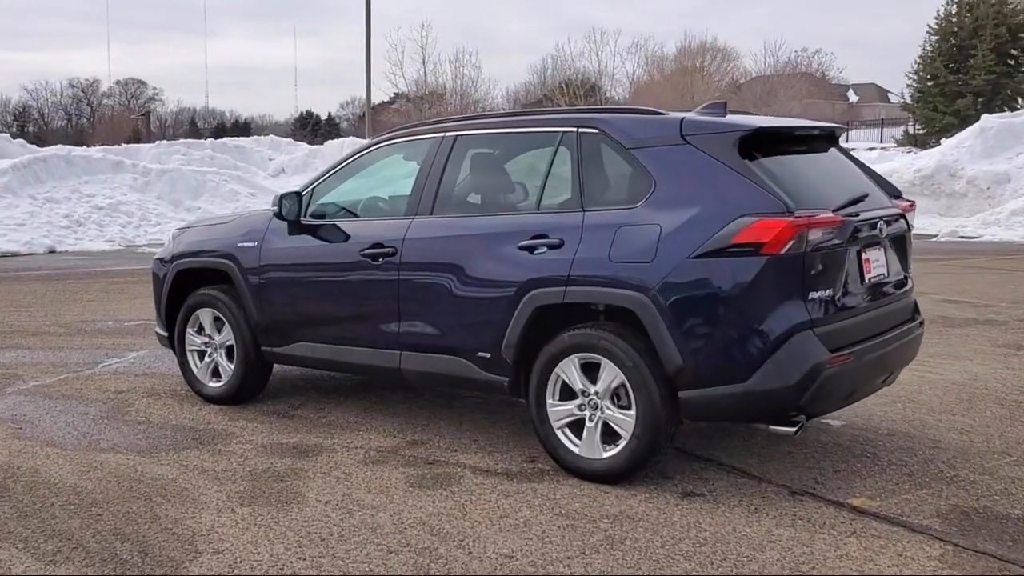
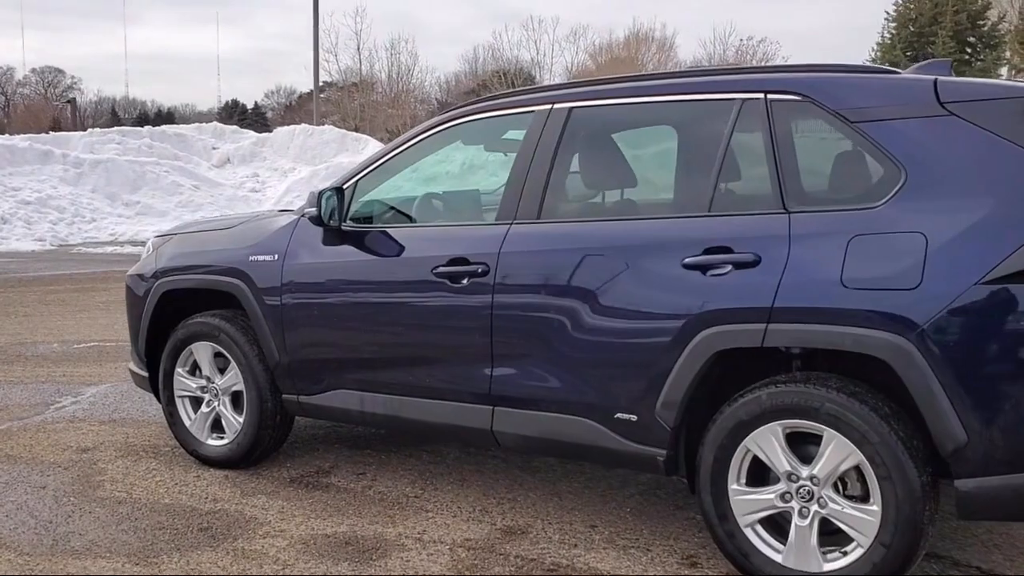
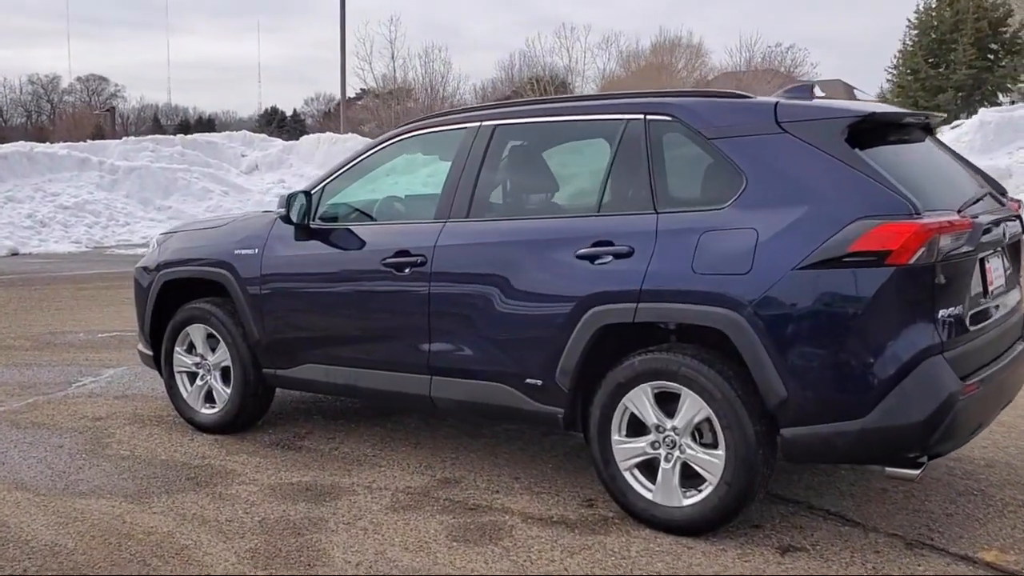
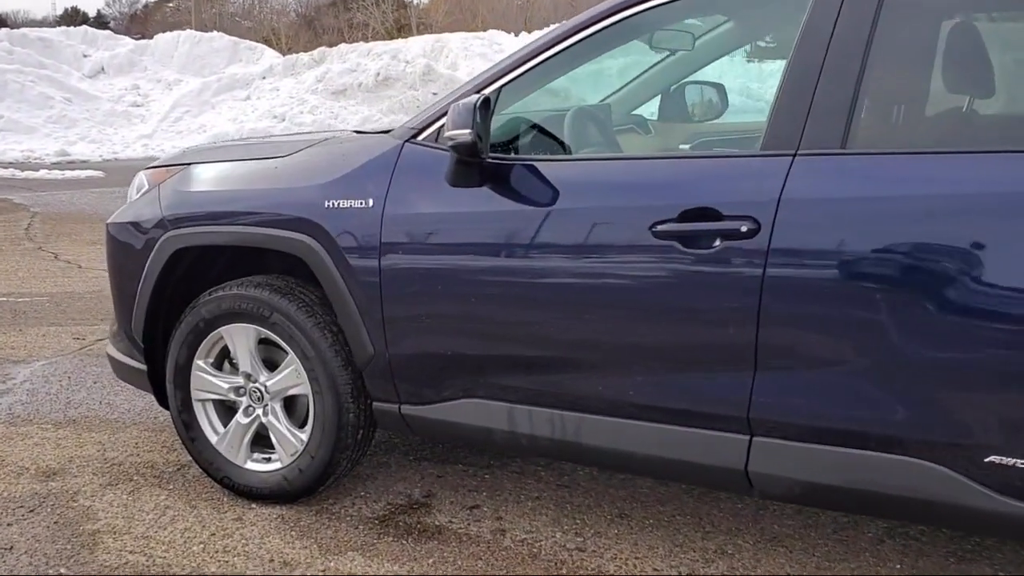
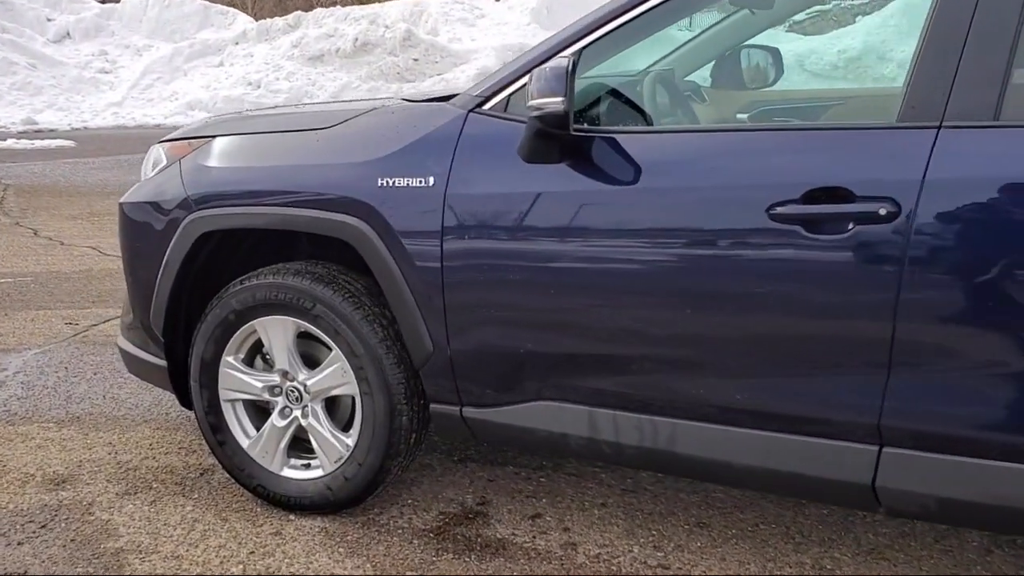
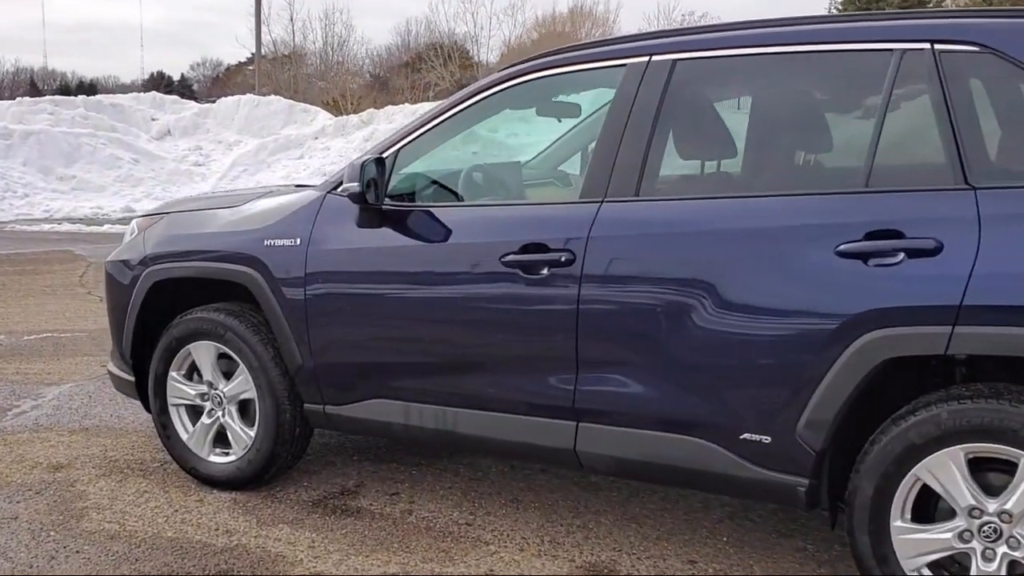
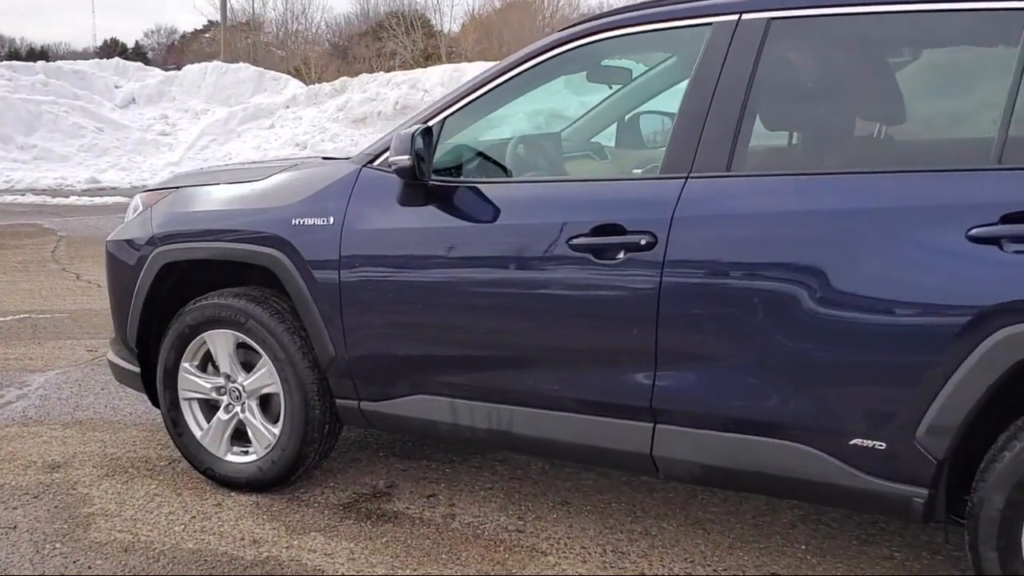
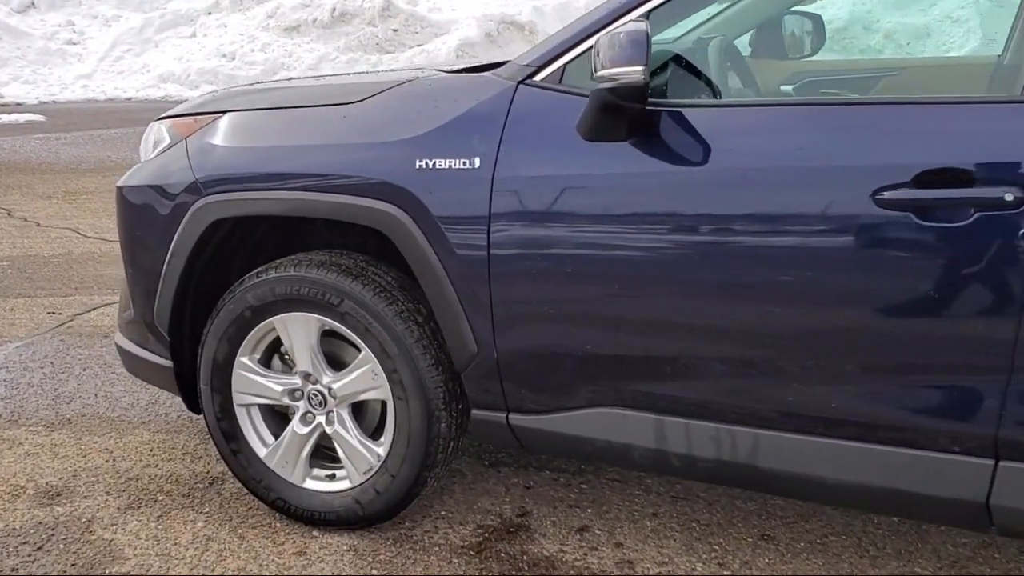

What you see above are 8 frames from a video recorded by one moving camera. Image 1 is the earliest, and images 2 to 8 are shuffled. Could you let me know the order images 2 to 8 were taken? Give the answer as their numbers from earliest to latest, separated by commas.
3, 2, 6, 7, 4, 5, 8
